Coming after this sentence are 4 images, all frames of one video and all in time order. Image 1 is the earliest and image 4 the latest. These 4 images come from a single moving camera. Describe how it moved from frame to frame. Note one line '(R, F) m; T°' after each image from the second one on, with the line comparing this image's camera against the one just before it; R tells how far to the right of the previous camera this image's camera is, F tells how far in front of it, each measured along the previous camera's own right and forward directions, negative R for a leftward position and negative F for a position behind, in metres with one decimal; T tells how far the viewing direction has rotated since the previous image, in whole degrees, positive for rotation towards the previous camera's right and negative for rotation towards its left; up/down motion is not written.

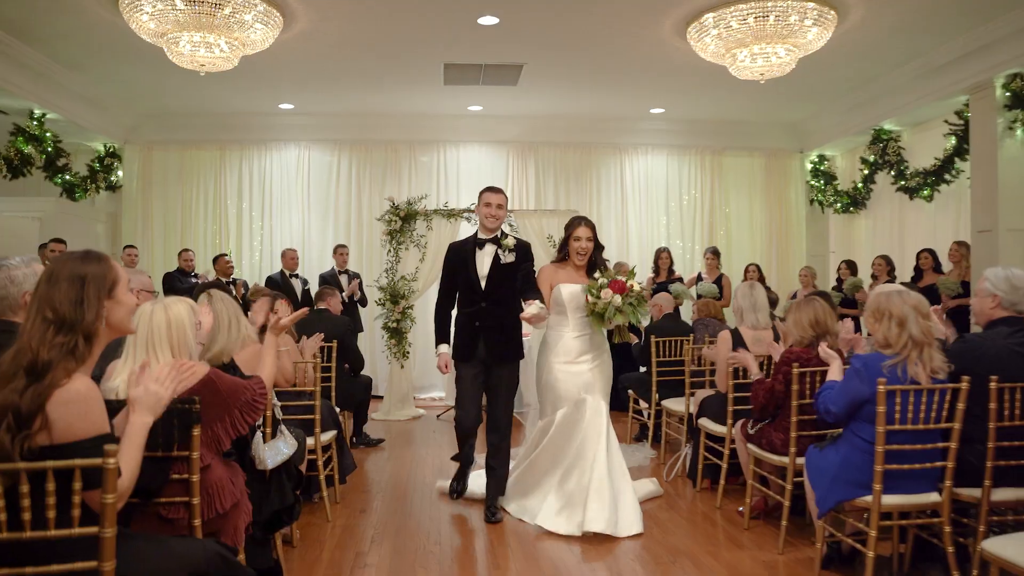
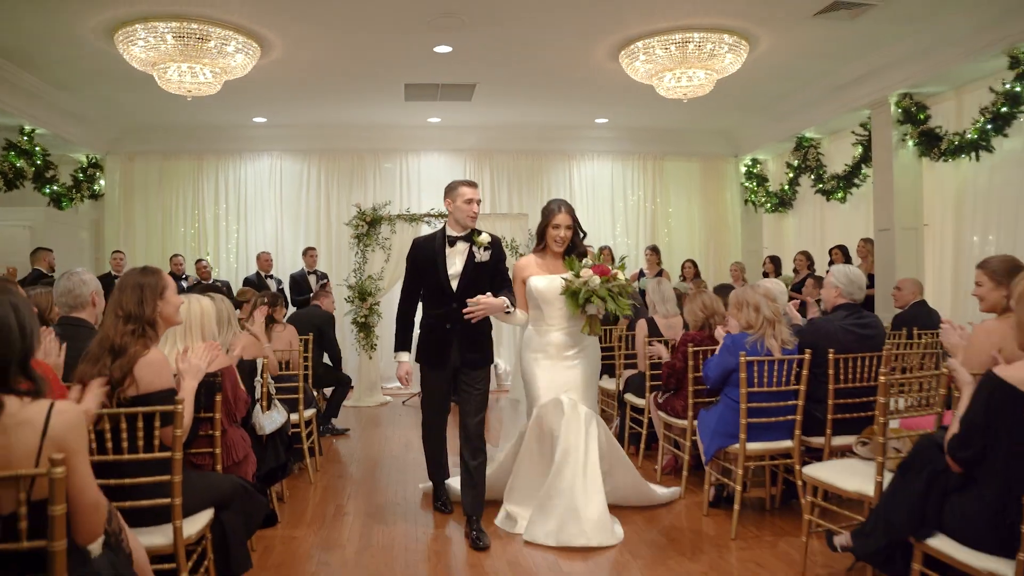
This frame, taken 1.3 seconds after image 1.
(+0.1, -0.7) m; +2°
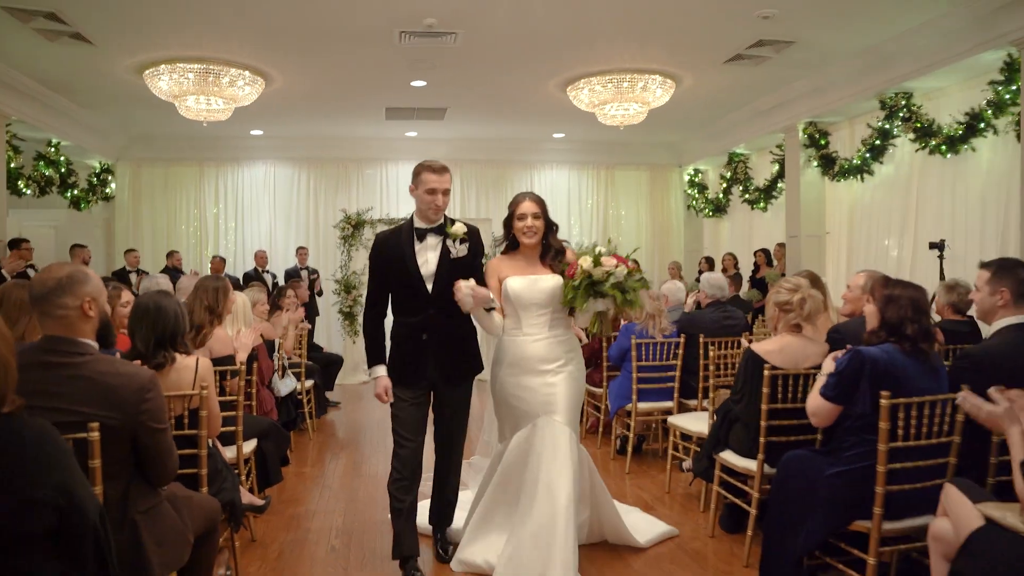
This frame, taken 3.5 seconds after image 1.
(+0.1, -1.2) m; +2°
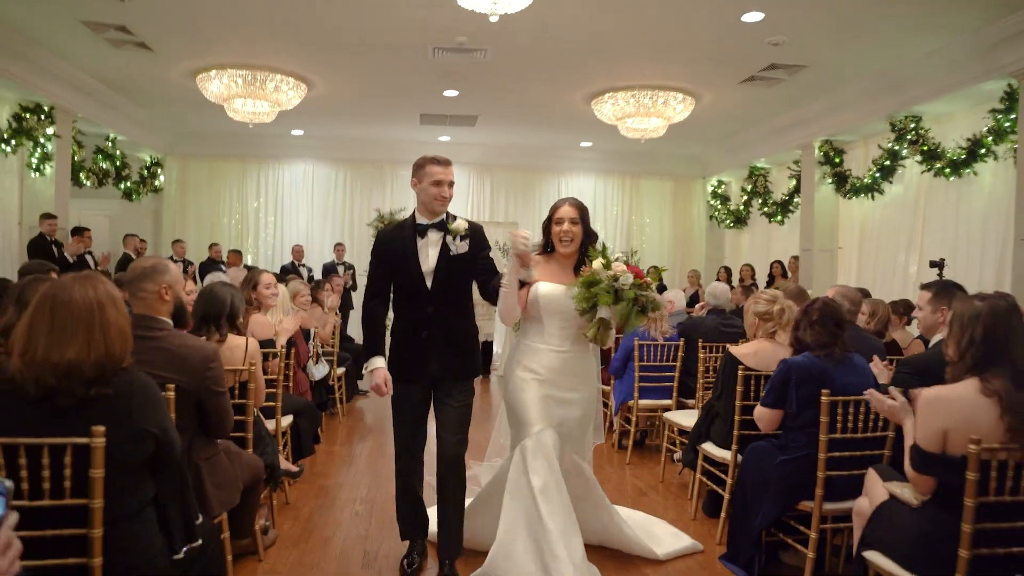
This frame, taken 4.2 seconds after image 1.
(+0.1, -0.4) m; -2°
